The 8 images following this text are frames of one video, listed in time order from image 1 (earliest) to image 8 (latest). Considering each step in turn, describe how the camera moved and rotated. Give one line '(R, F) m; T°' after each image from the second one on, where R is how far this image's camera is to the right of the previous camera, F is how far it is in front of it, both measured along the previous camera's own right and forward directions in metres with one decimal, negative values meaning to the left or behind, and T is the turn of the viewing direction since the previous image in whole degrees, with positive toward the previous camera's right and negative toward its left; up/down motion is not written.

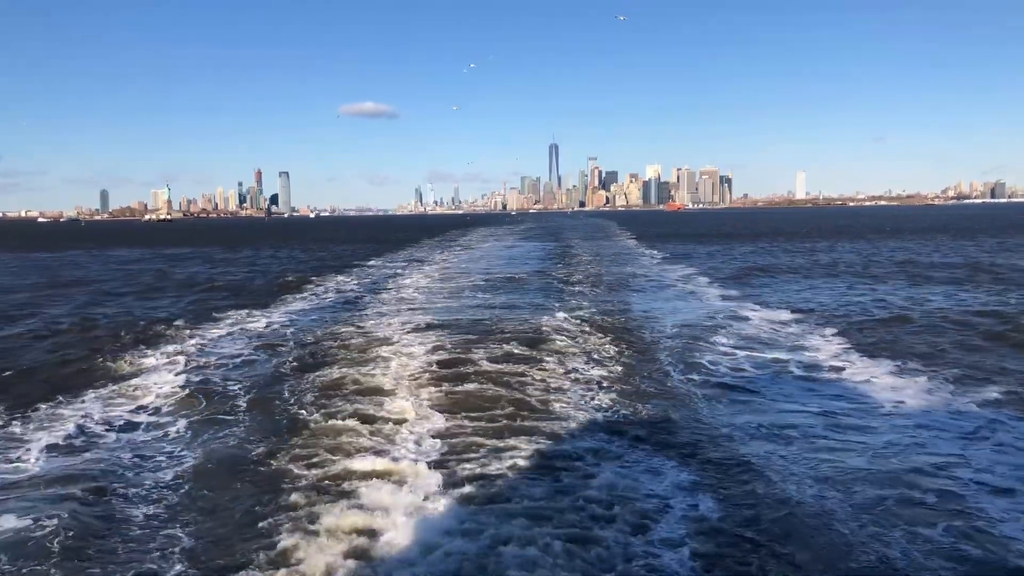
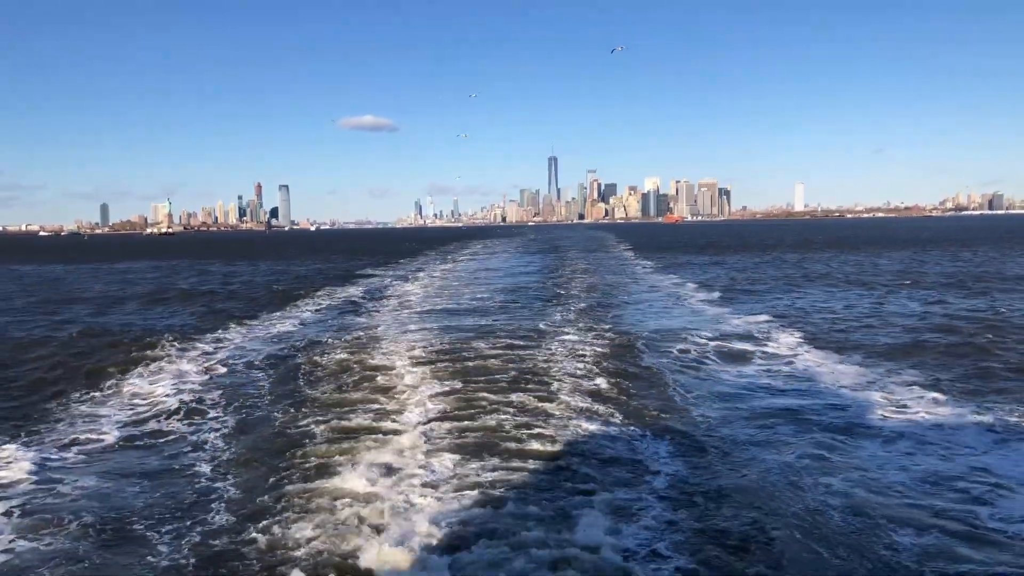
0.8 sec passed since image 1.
(+0.1, -1.5) m; 0°
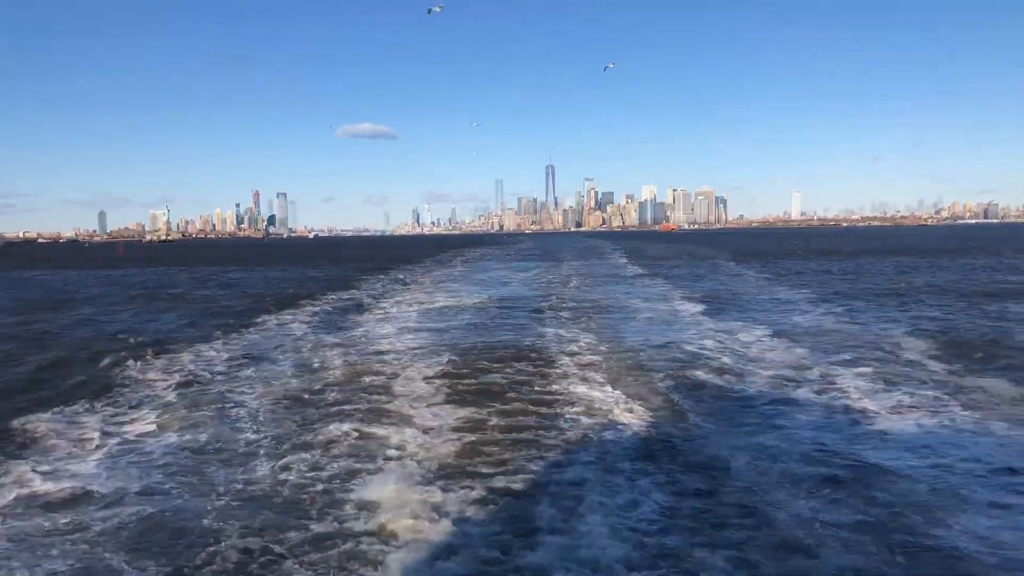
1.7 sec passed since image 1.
(-0.1, -1.4) m; 0°
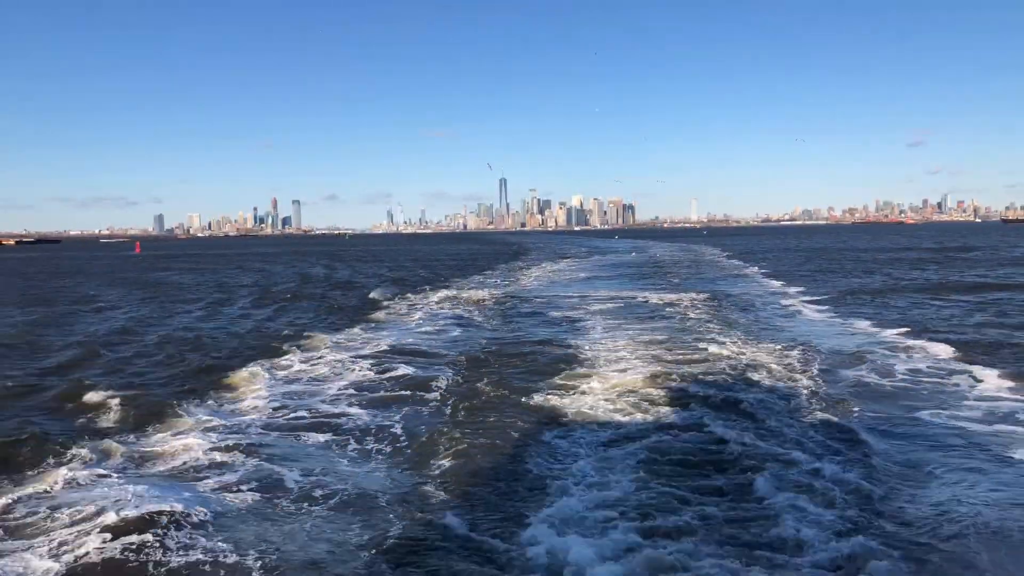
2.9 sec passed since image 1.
(-0.3, -2.2) m; 0°
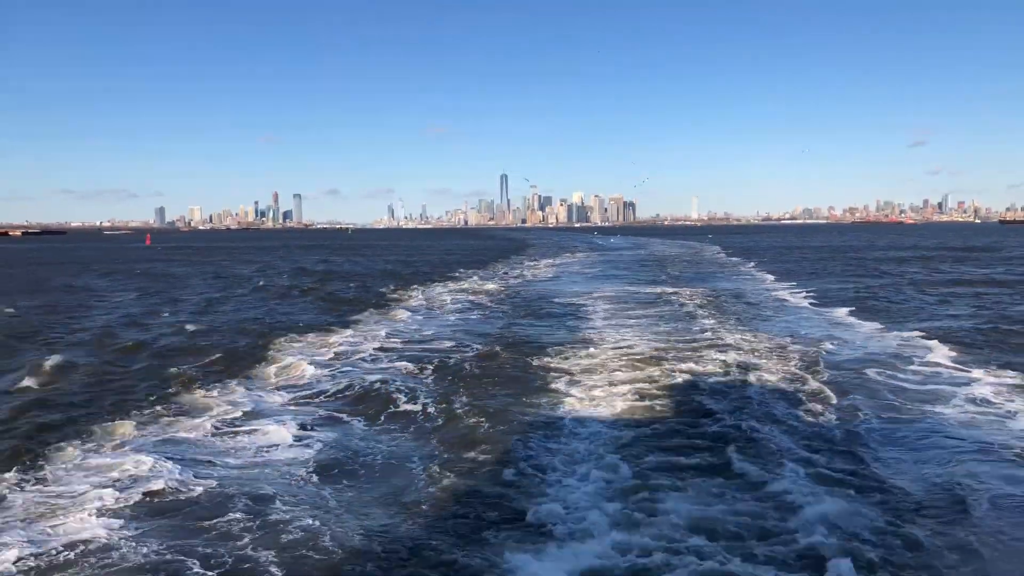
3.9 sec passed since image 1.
(-0.2, -1.6) m; 0°
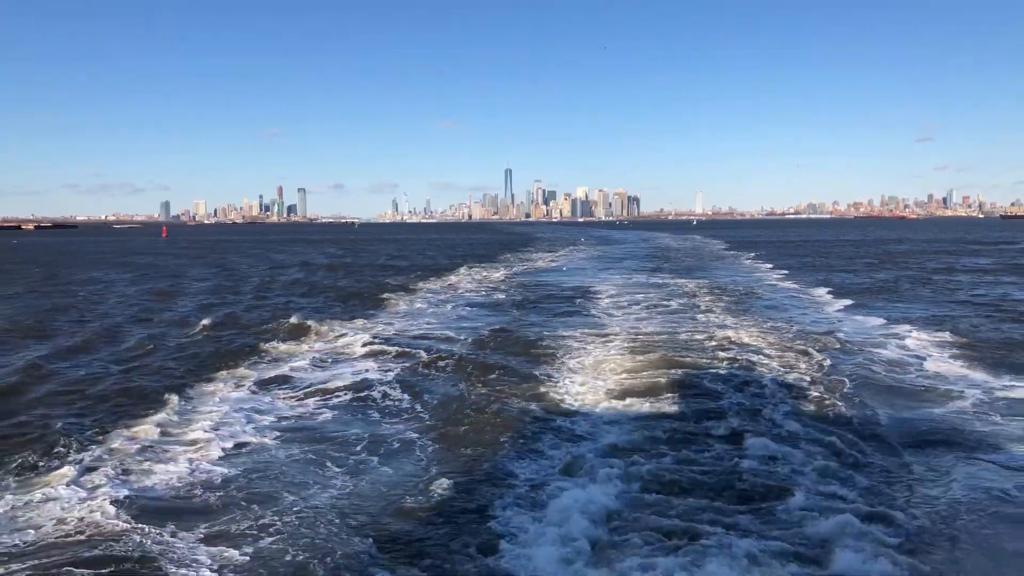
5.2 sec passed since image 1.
(-0.2, -2.0) m; 0°
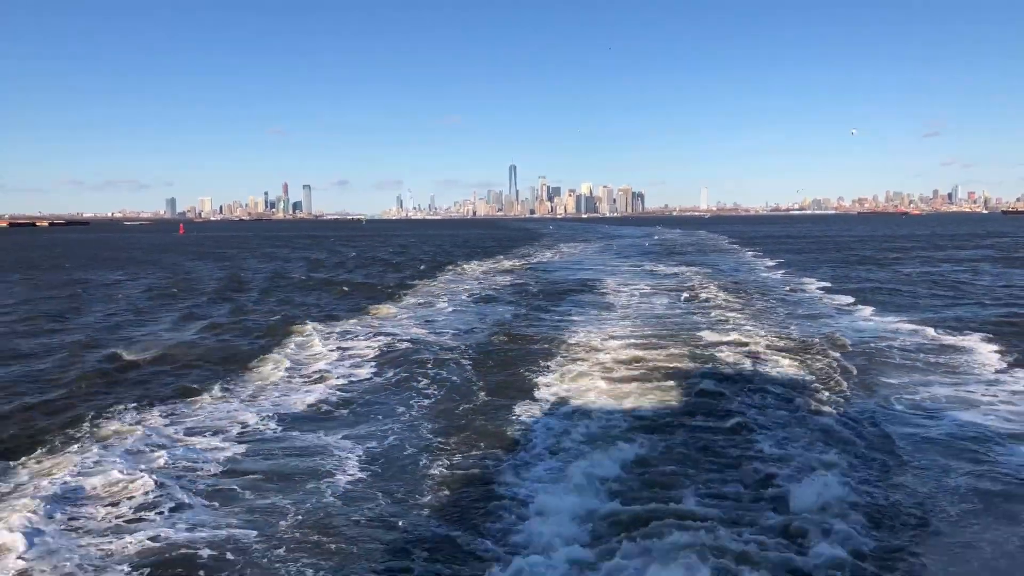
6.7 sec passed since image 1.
(-0.3, -2.3) m; 0°
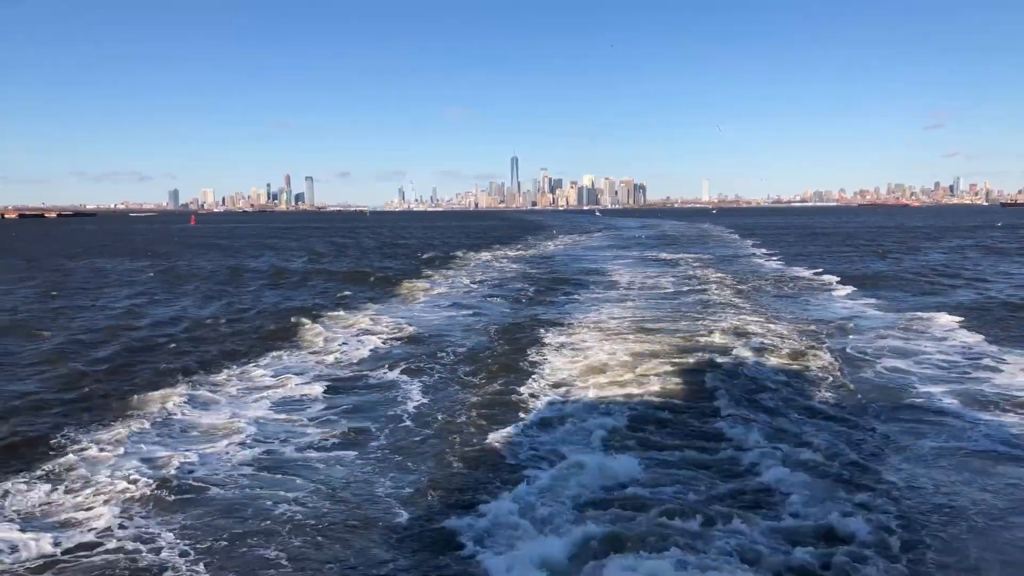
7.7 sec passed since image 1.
(-0.3, -1.7) m; 0°
